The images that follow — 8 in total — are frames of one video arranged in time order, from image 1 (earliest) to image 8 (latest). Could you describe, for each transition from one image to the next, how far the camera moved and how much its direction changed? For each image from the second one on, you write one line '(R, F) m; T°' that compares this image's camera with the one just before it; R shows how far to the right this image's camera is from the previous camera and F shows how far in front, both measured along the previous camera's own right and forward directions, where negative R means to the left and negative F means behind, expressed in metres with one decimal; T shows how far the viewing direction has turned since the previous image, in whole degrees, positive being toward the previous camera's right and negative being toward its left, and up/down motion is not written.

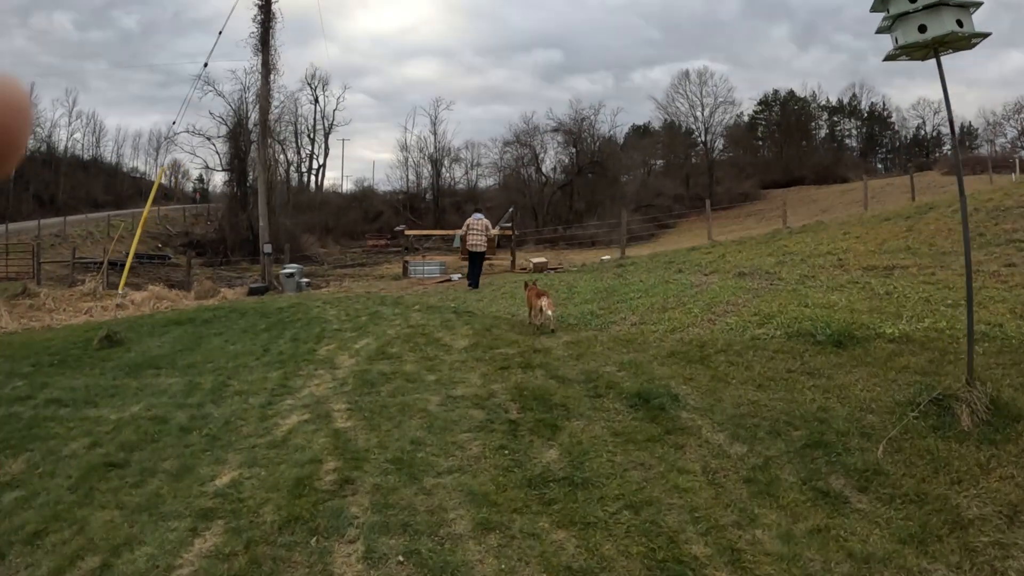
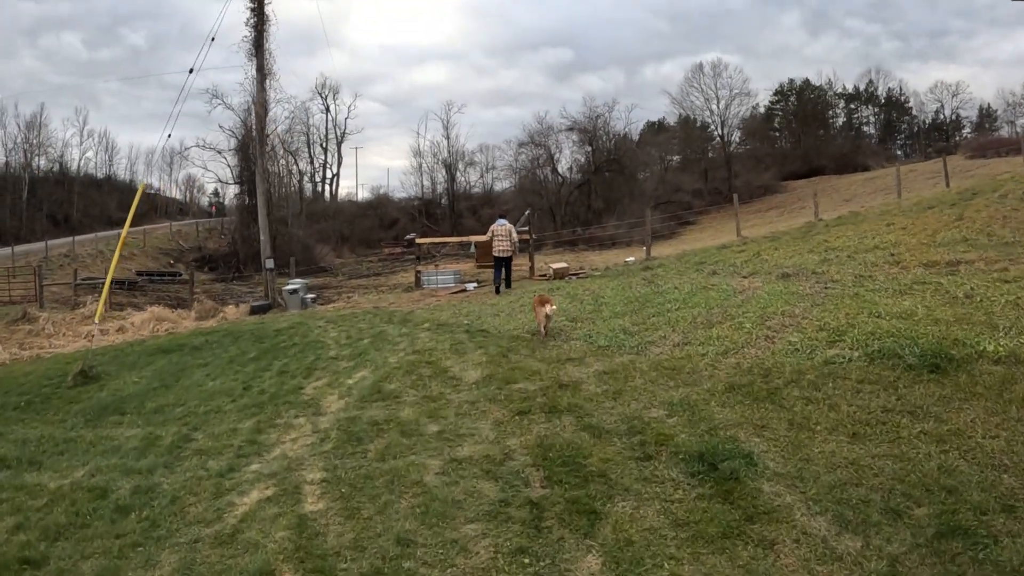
(0.0, +1.3) m; -1°
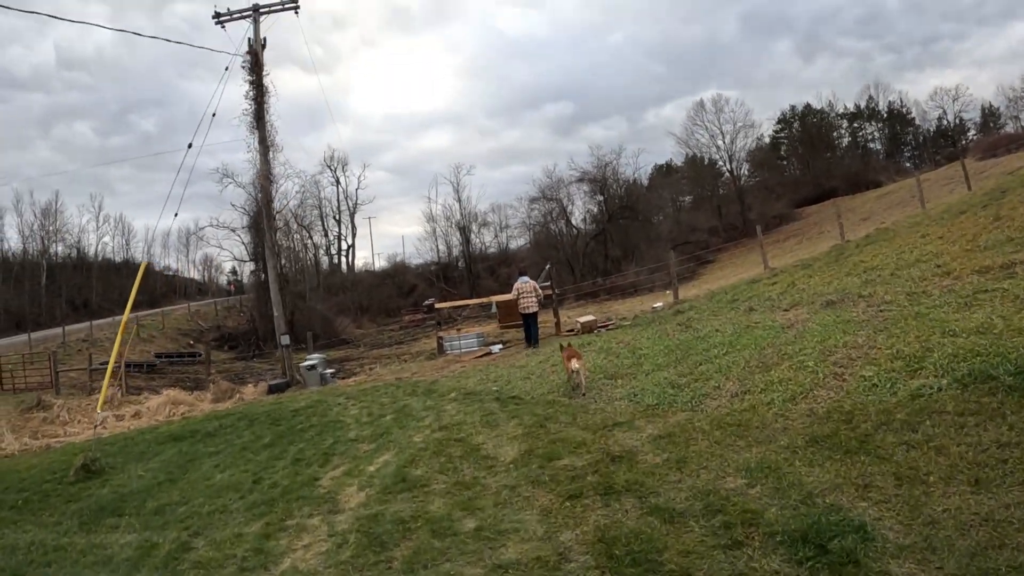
(0.0, +0.8) m; -1°
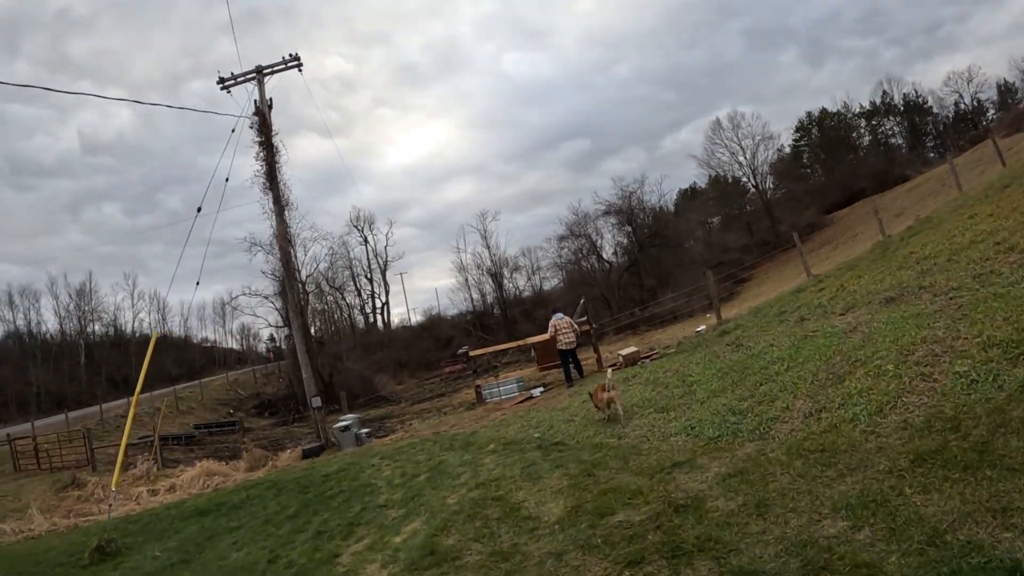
(+0.1, +0.8) m; -2°
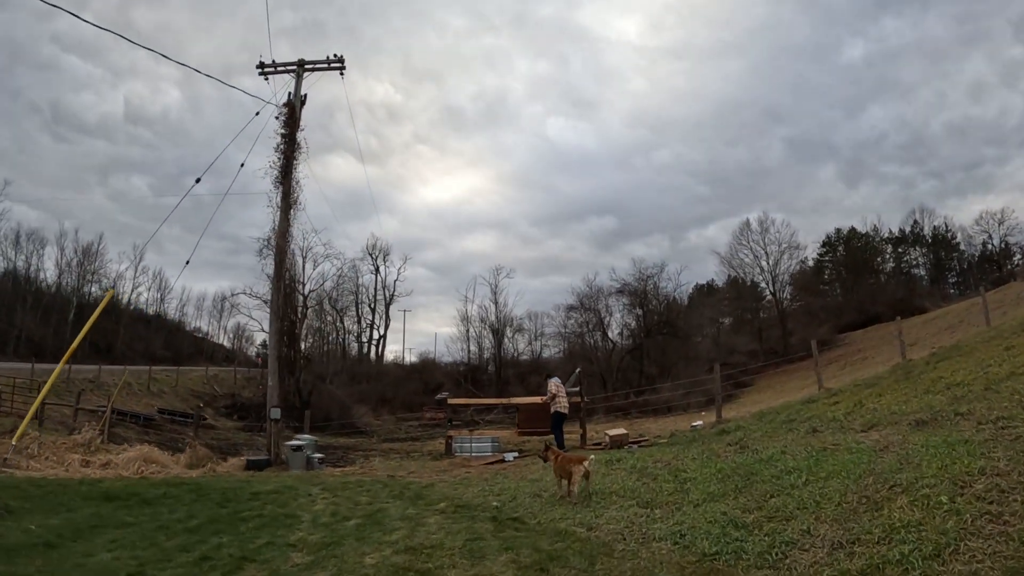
(+0.1, +1.2) m; -1°
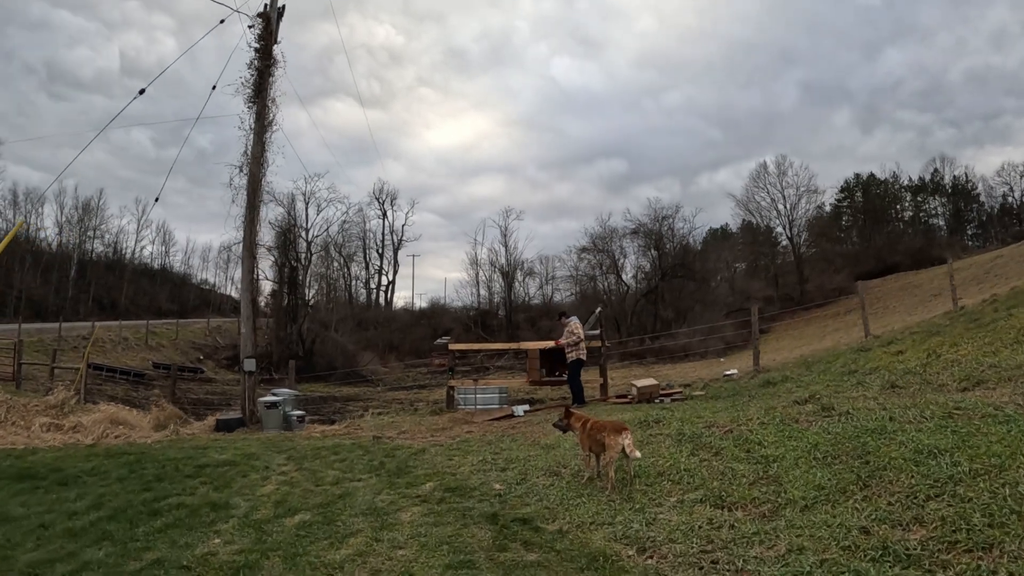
(0.0, +2.2) m; -1°
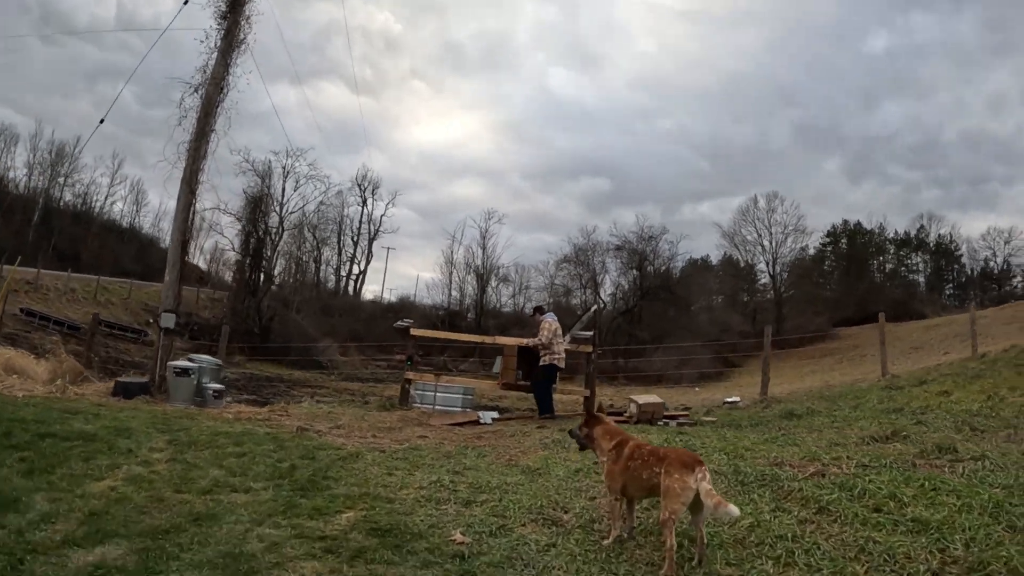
(-0.1, +2.4) m; +1°
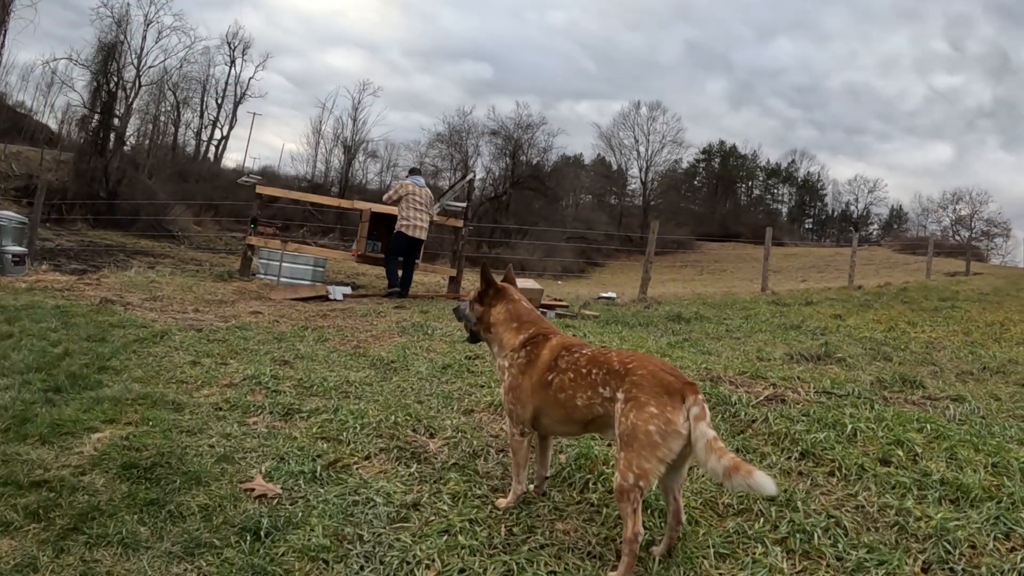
(0.0, +1.3) m; +7°
